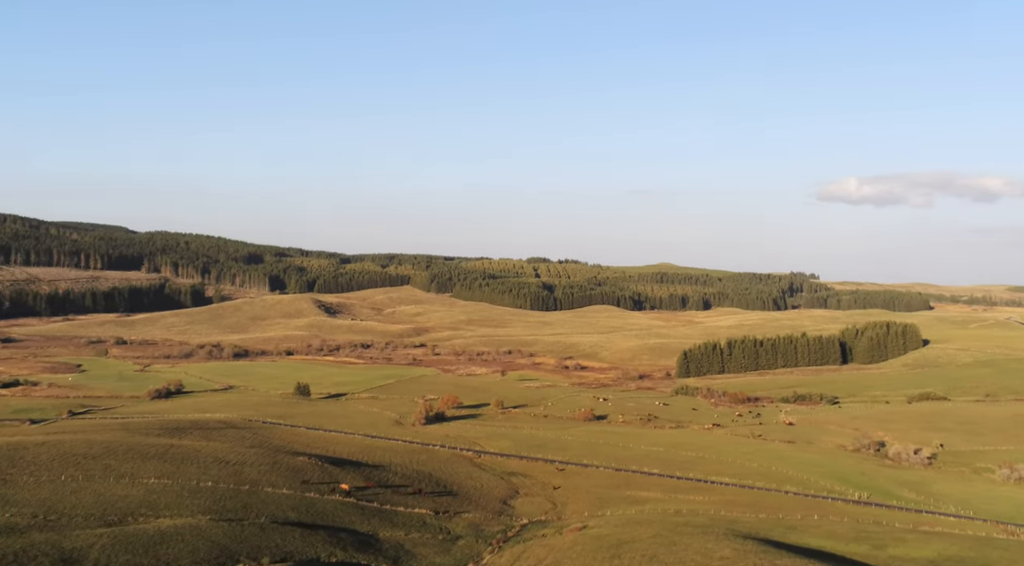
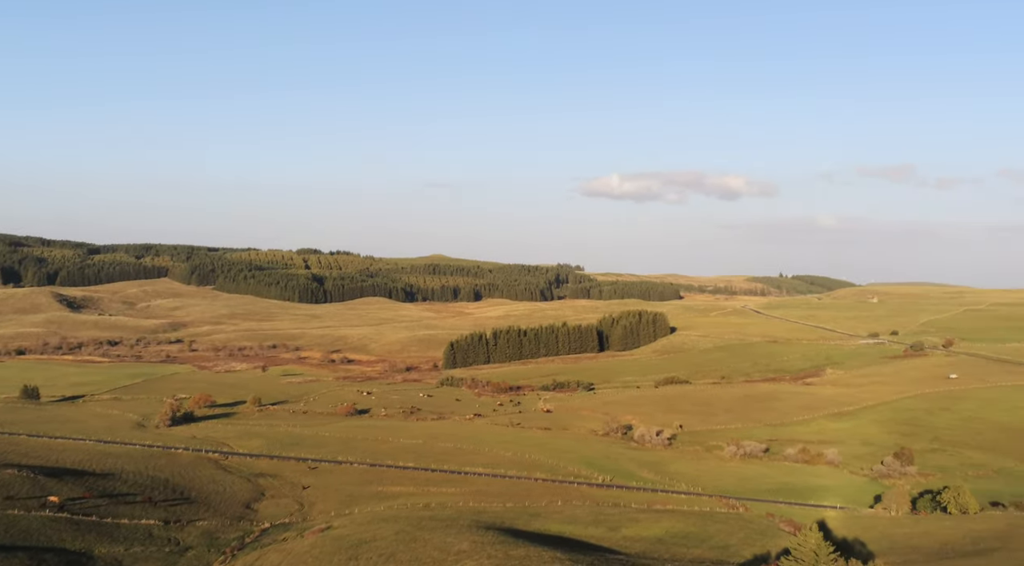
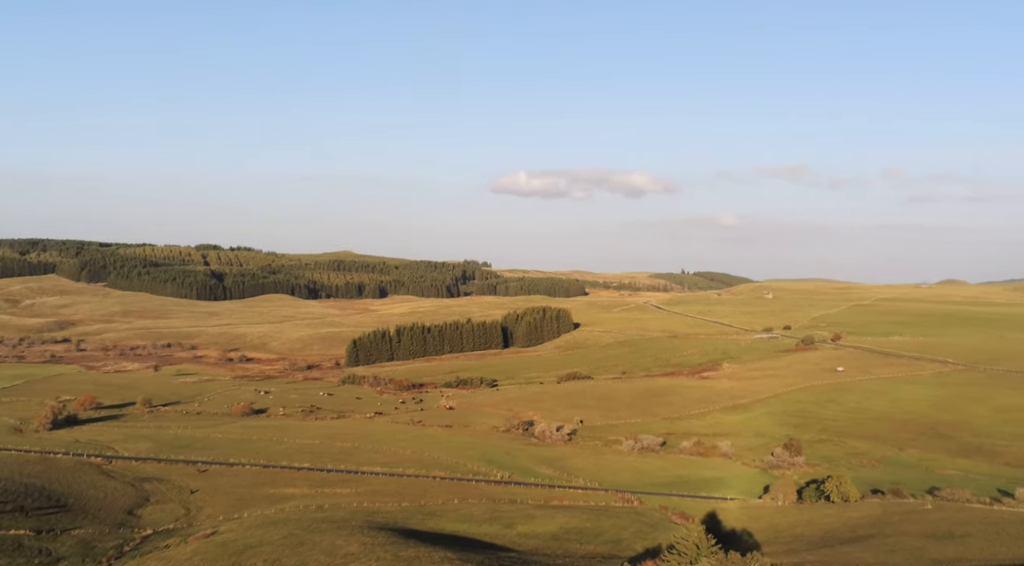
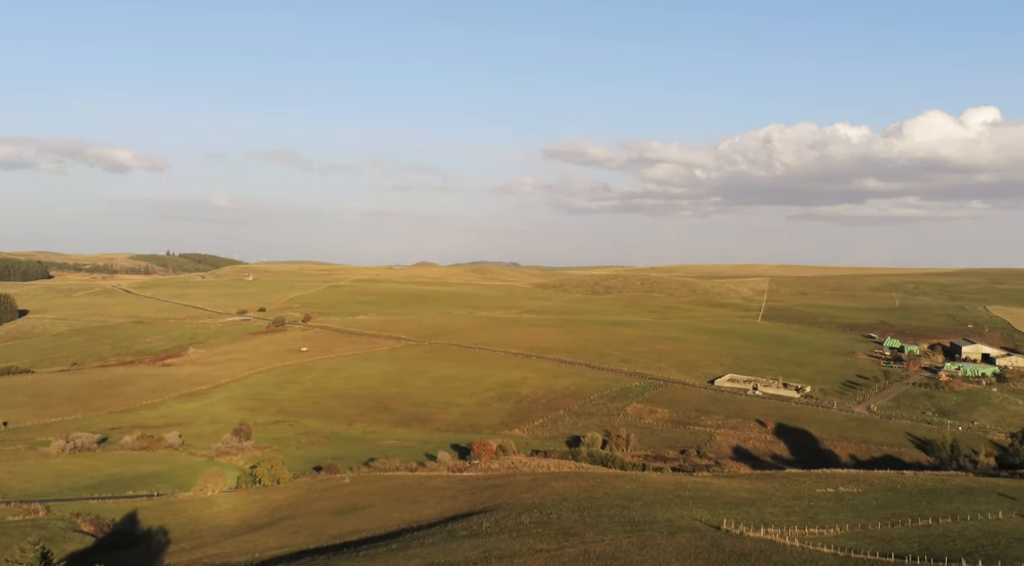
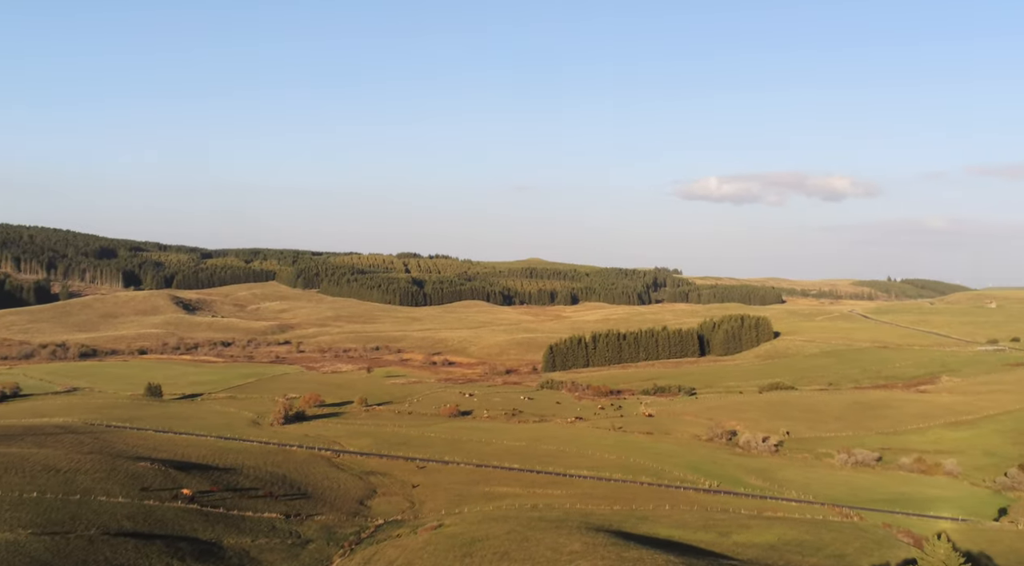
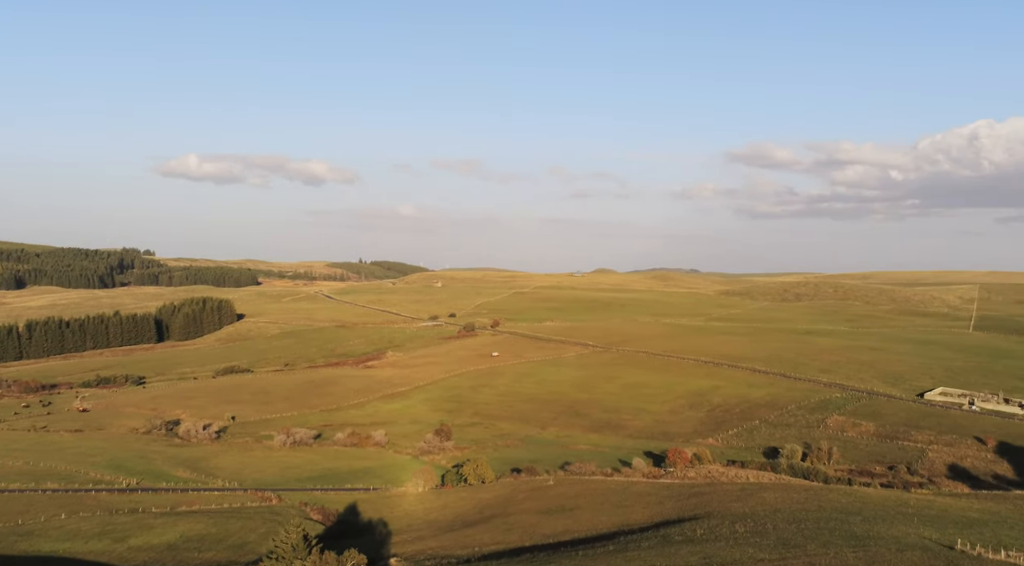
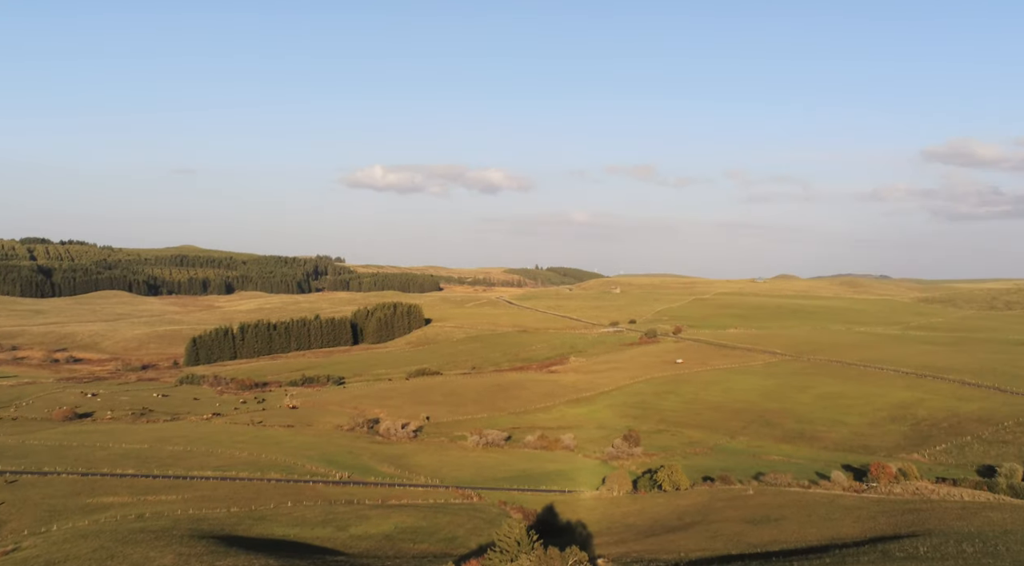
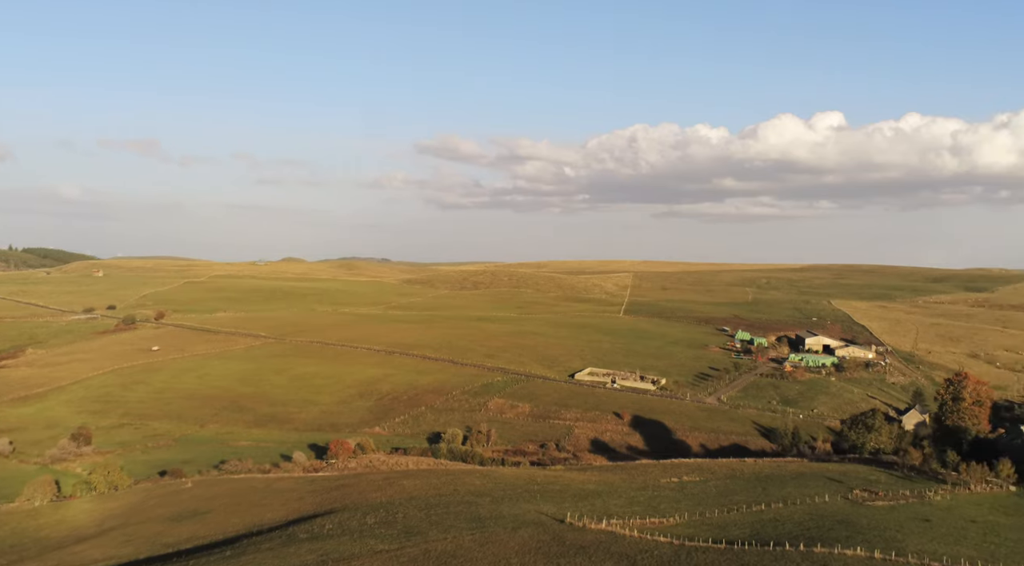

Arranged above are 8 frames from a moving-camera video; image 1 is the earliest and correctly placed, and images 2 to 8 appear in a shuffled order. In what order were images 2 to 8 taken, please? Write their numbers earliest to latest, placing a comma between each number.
5, 2, 3, 7, 6, 4, 8
